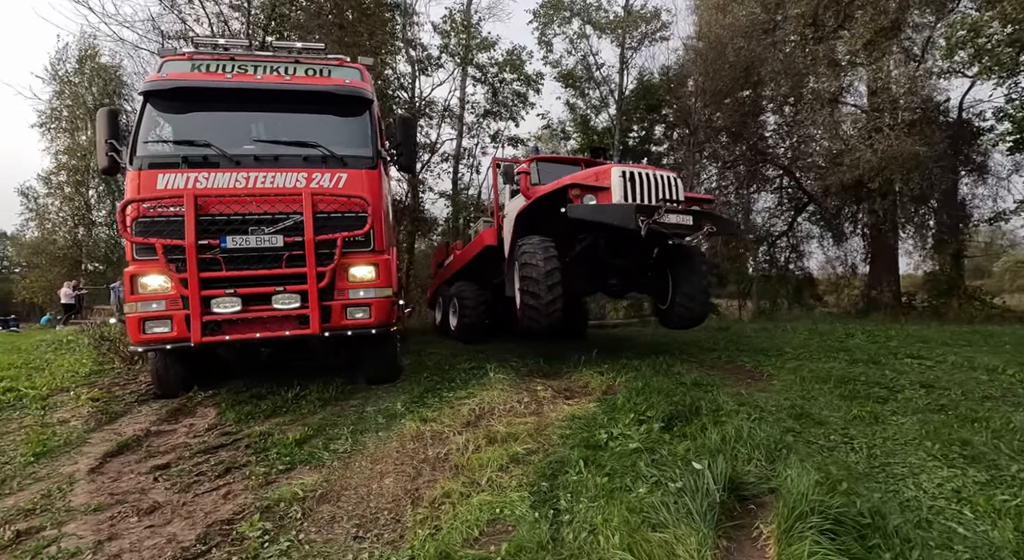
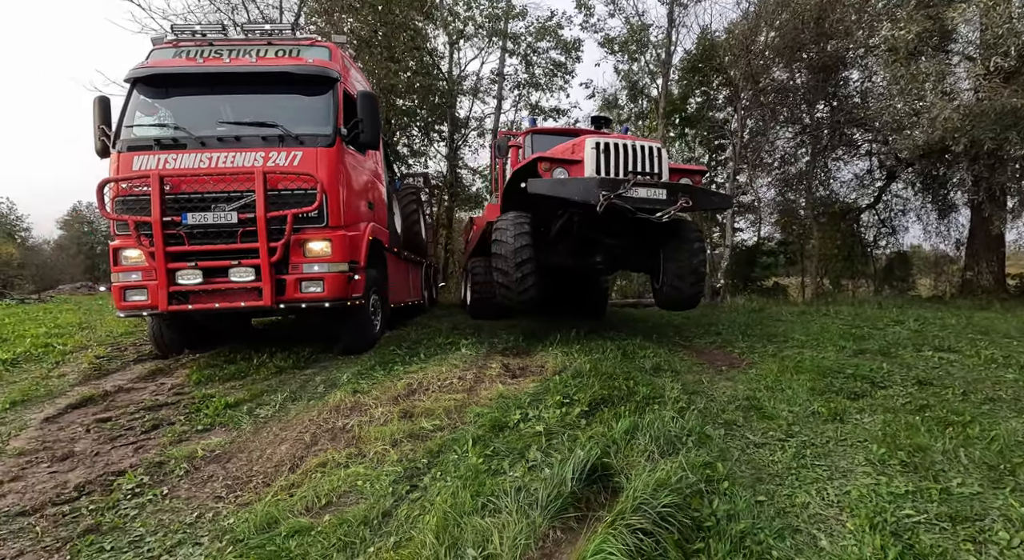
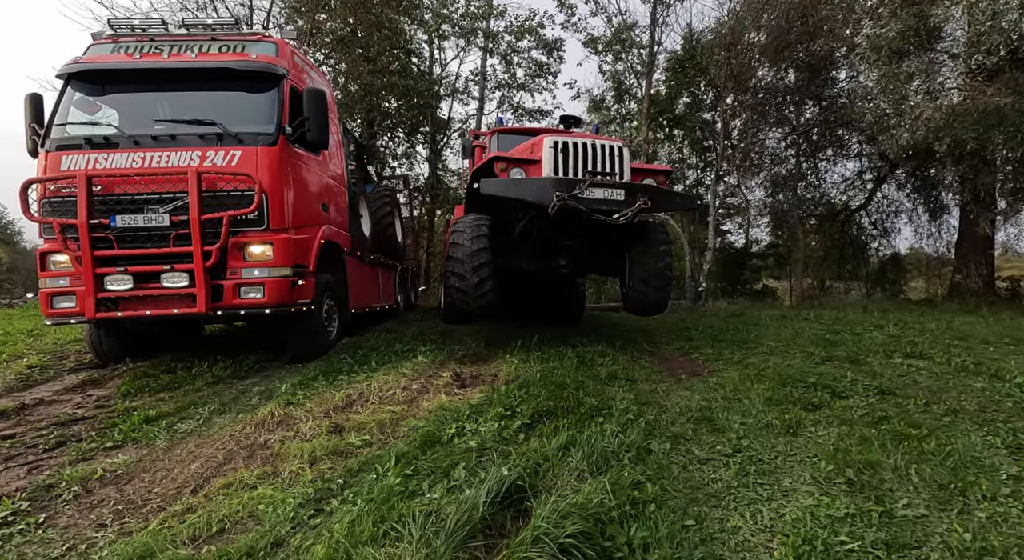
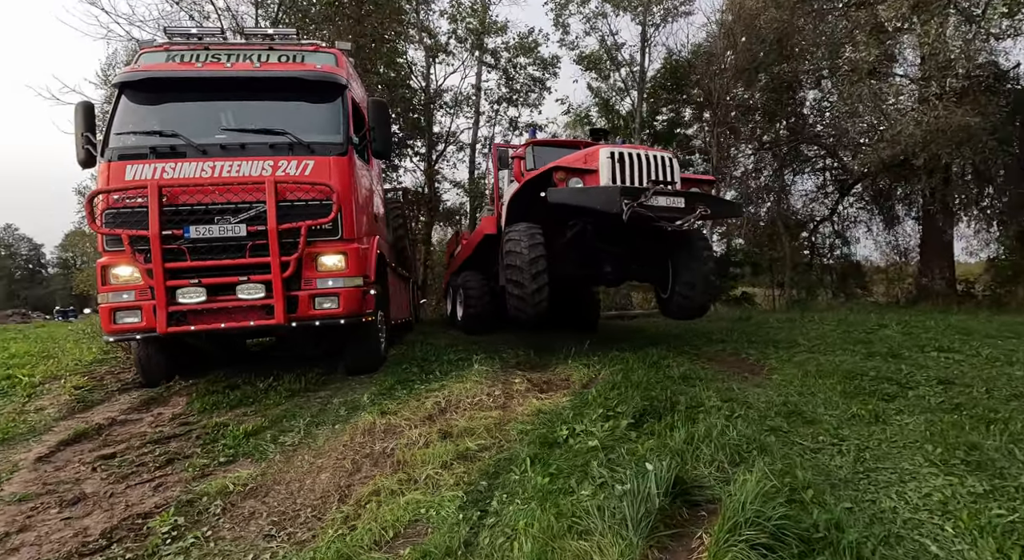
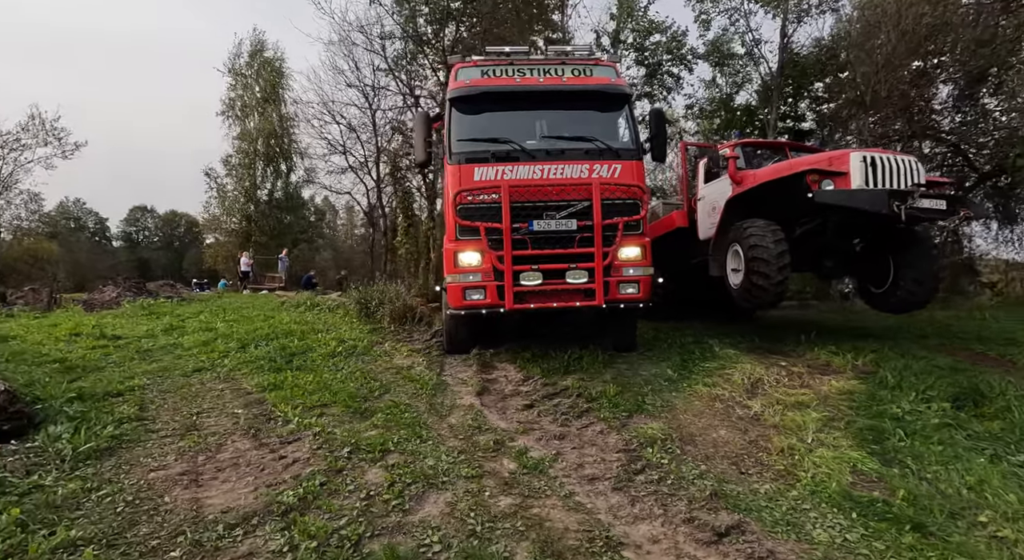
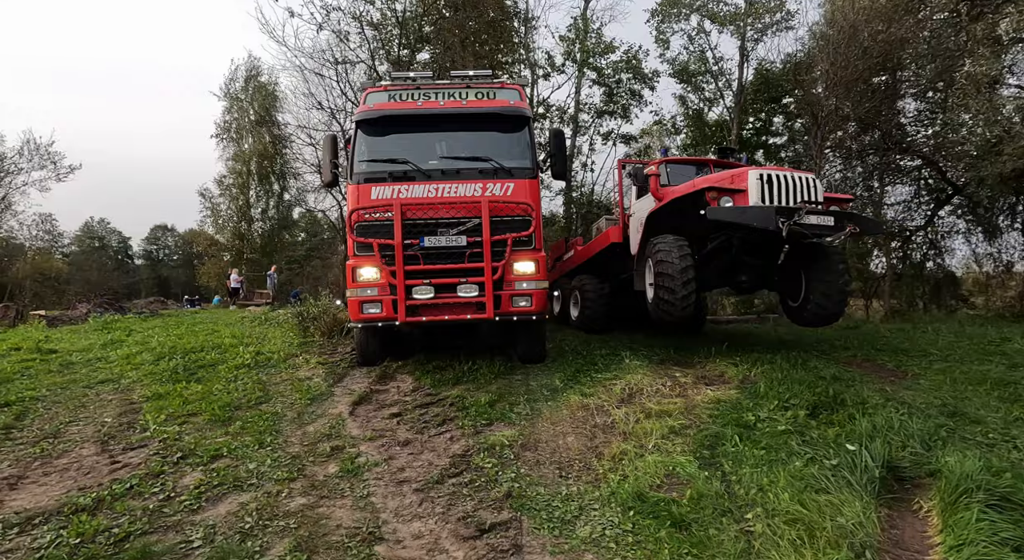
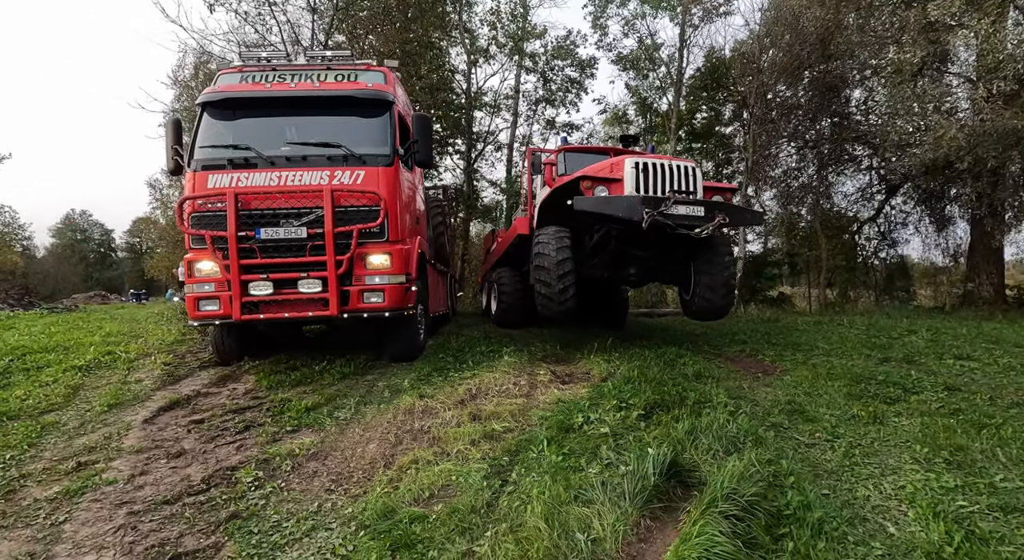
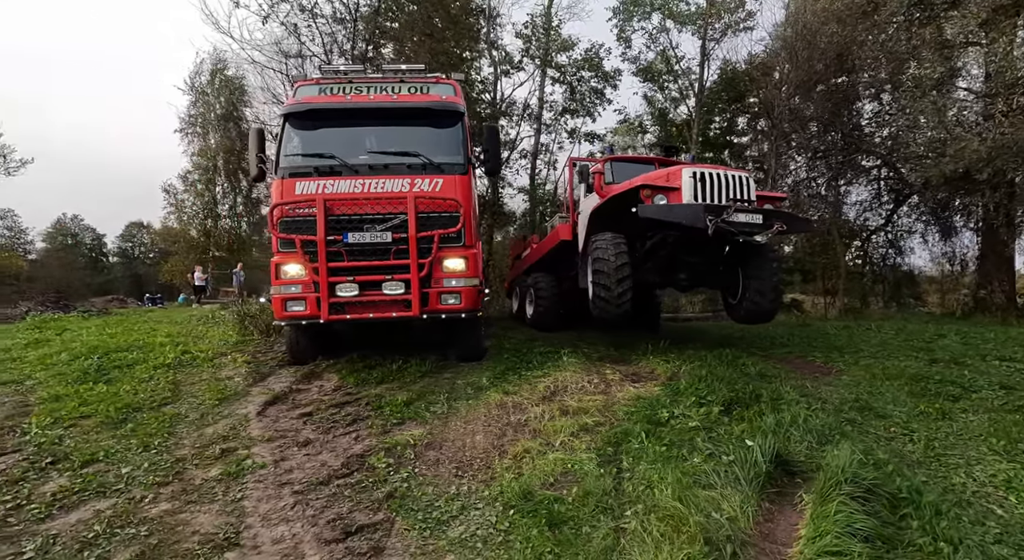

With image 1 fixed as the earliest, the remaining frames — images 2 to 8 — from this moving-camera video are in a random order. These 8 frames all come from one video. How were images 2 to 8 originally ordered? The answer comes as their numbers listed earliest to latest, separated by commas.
4, 3, 2, 7, 8, 6, 5
